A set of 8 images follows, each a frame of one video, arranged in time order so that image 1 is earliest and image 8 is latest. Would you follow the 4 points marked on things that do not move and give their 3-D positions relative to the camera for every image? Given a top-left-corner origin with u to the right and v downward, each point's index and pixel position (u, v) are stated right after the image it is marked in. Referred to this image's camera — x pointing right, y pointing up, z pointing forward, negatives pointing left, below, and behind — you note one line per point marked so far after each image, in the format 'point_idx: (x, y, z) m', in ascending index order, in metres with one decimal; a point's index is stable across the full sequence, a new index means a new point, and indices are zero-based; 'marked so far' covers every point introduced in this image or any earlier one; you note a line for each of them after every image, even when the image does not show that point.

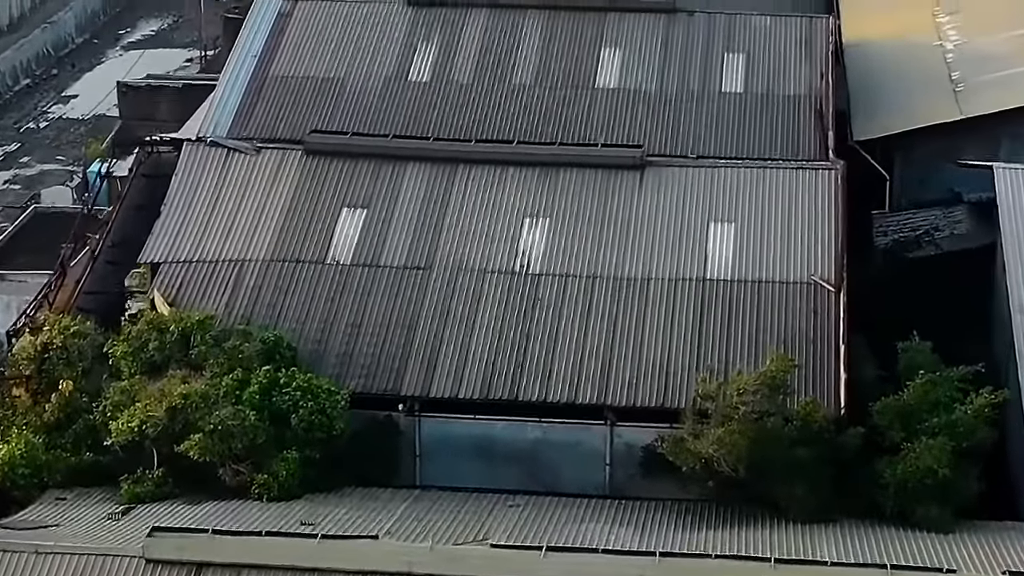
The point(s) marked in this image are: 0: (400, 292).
0: (-1.1, 0.0, +19.7) m
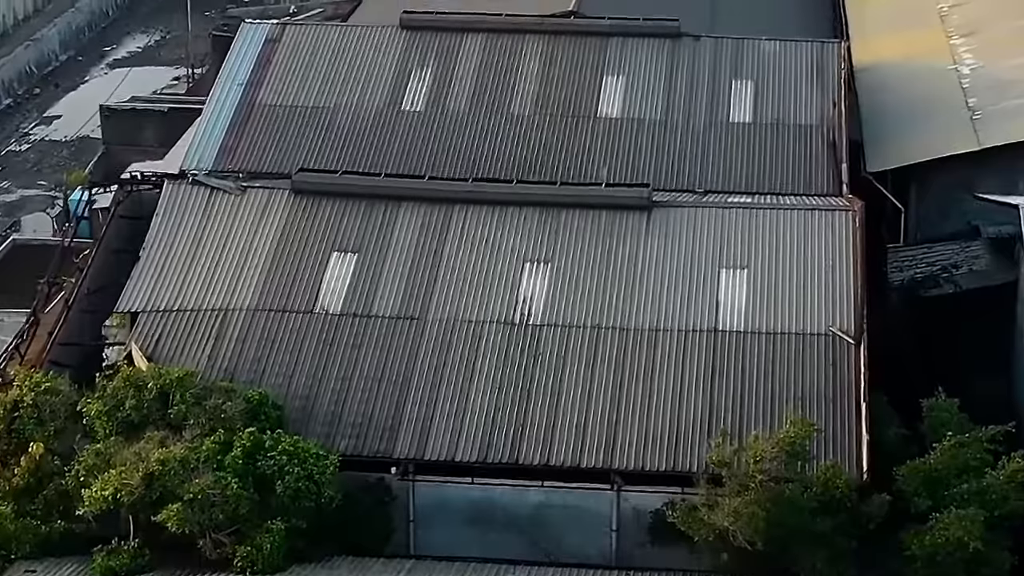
0: (-1.1, -0.5, +18.5) m
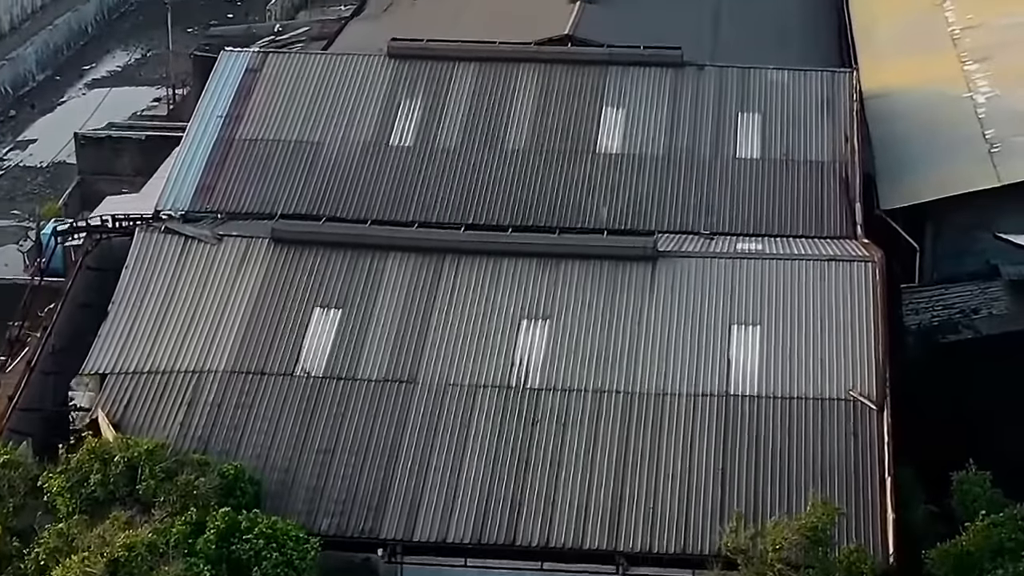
0: (-1.1, -1.0, +17.2) m
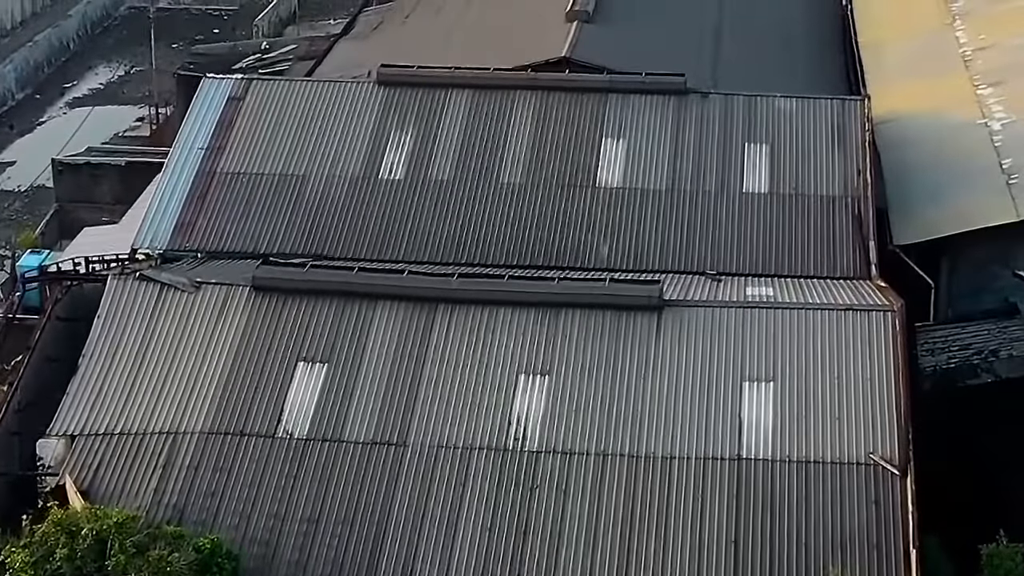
0: (-1.1, -1.5, +16.0) m
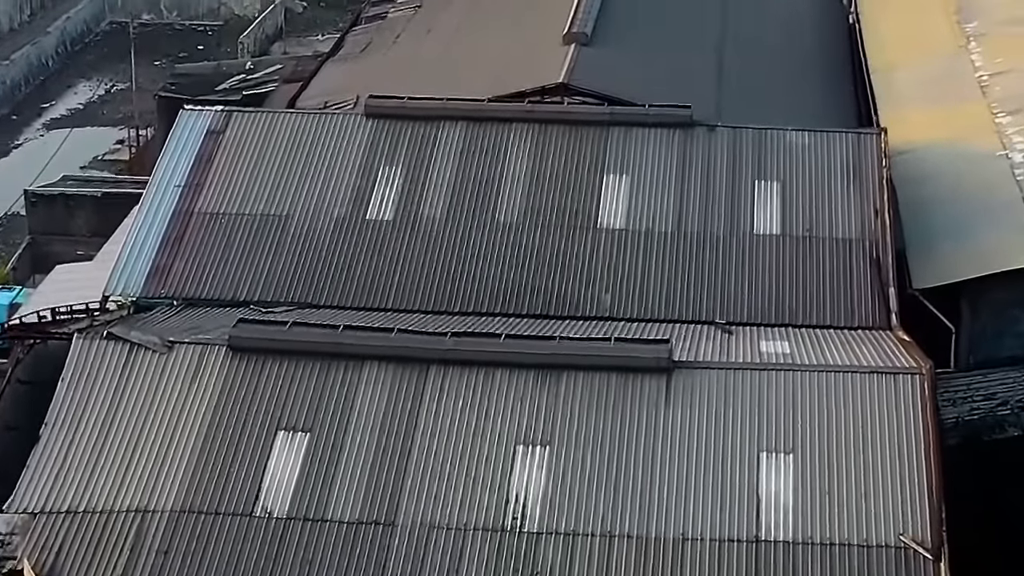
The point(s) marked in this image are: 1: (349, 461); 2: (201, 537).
0: (-1.1, -2.0, +14.7) m
1: (-1.2, -1.3, +15.6) m
2: (-2.3, -1.8, +14.9) m
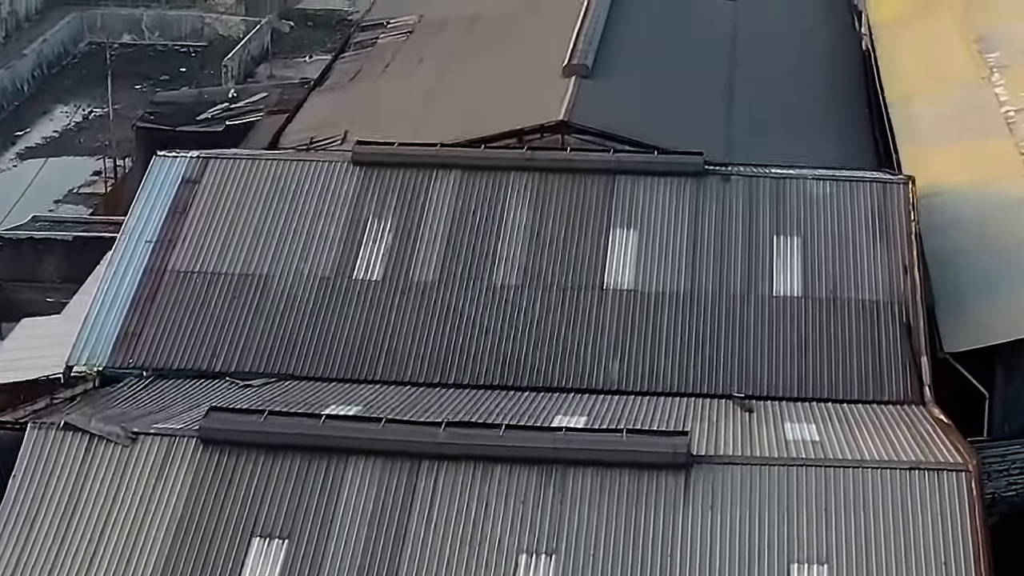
0: (-1.1, -2.6, +13.1) m
1: (-1.2, -1.9, +14.0) m
2: (-2.2, -2.4, +13.3) m
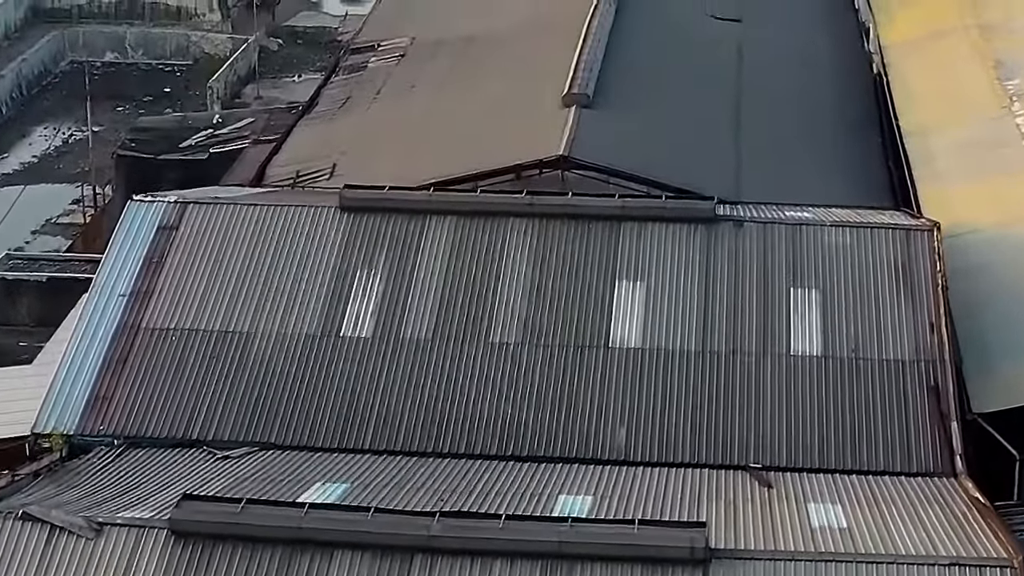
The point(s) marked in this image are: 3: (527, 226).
0: (-1.1, -3.1, +11.8) m
1: (-1.2, -2.5, +12.7) m
2: (-2.2, -3.0, +12.0) m
3: (+0.1, +0.6, +19.7) m
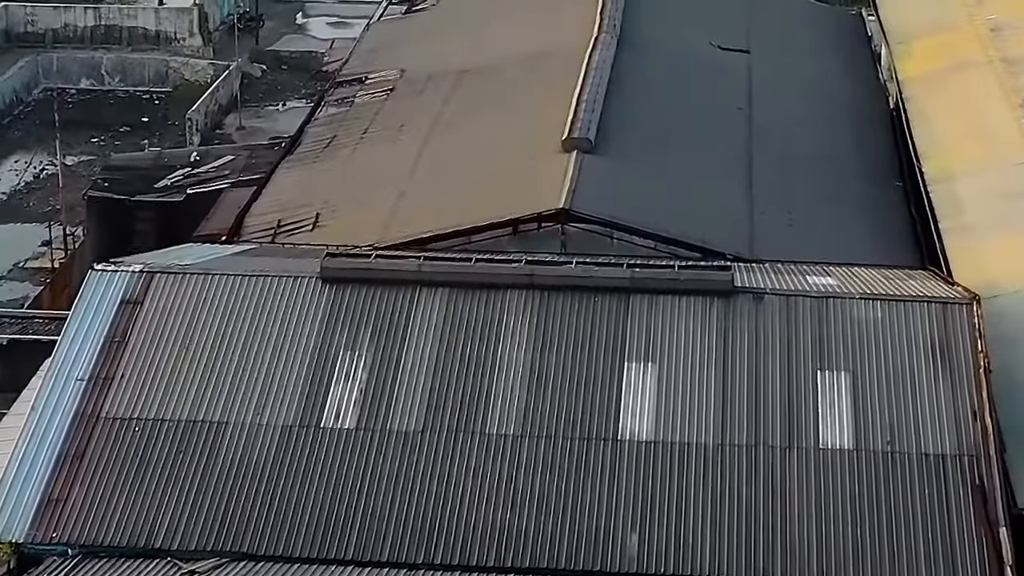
0: (-1.1, -3.8, +10.0) m
1: (-1.2, -3.1, +10.9) m
2: (-2.2, -3.7, +10.2) m
3: (+0.1, -0.1, +17.9) m
